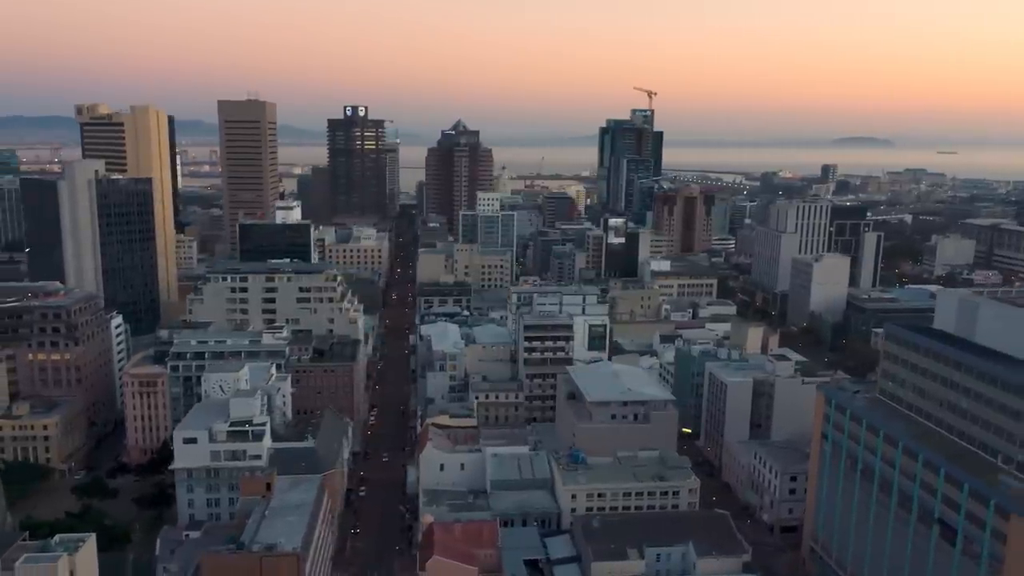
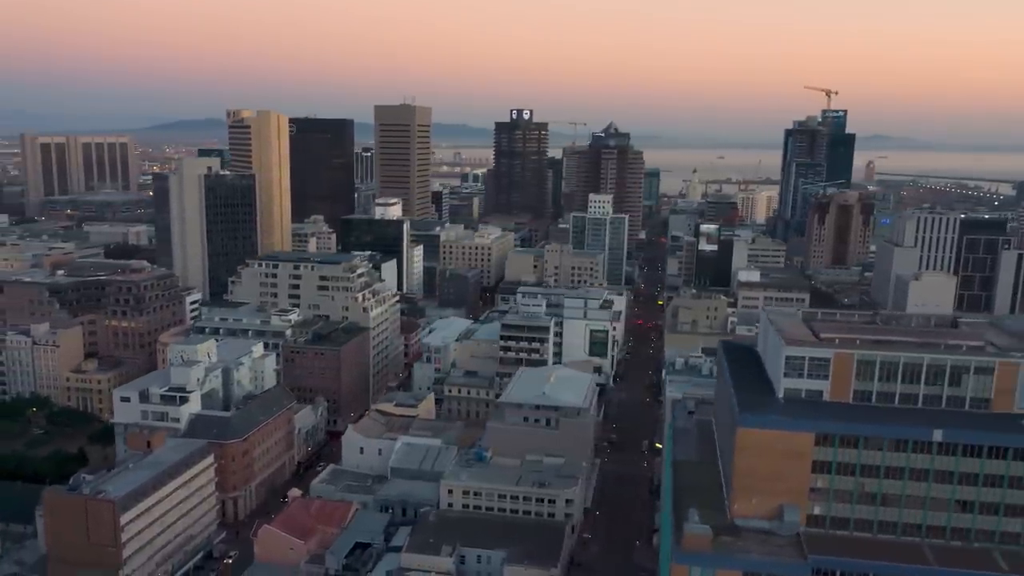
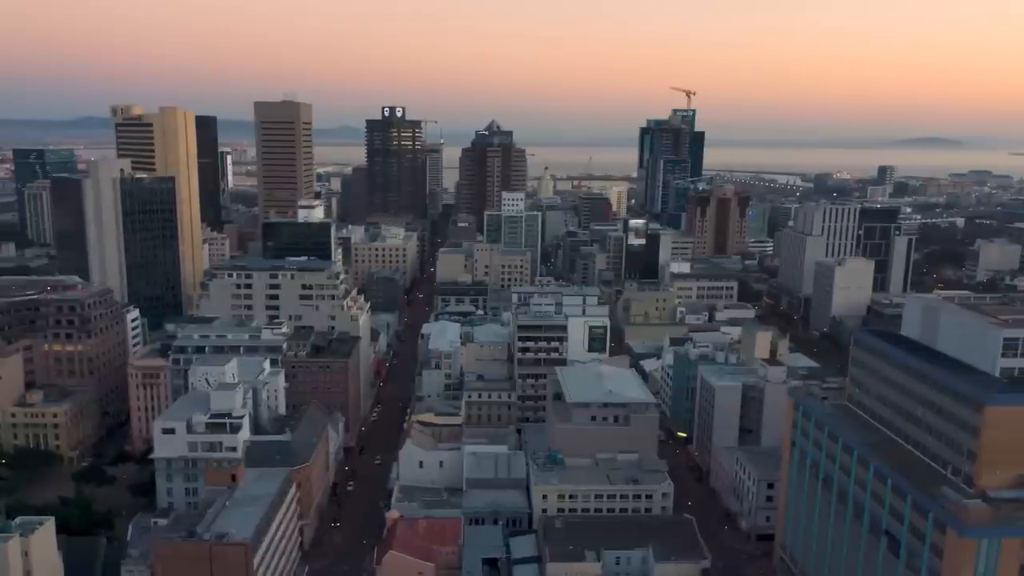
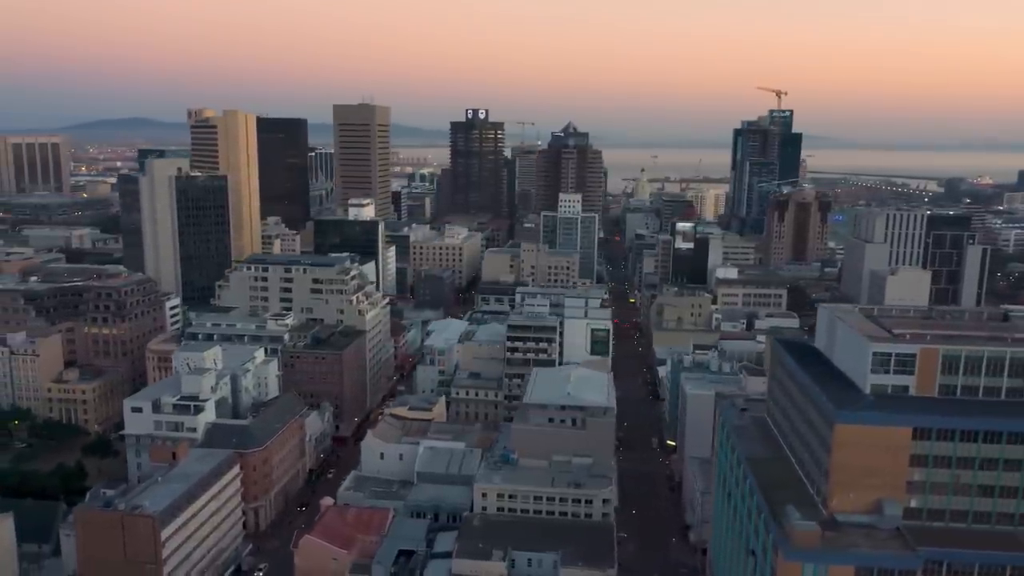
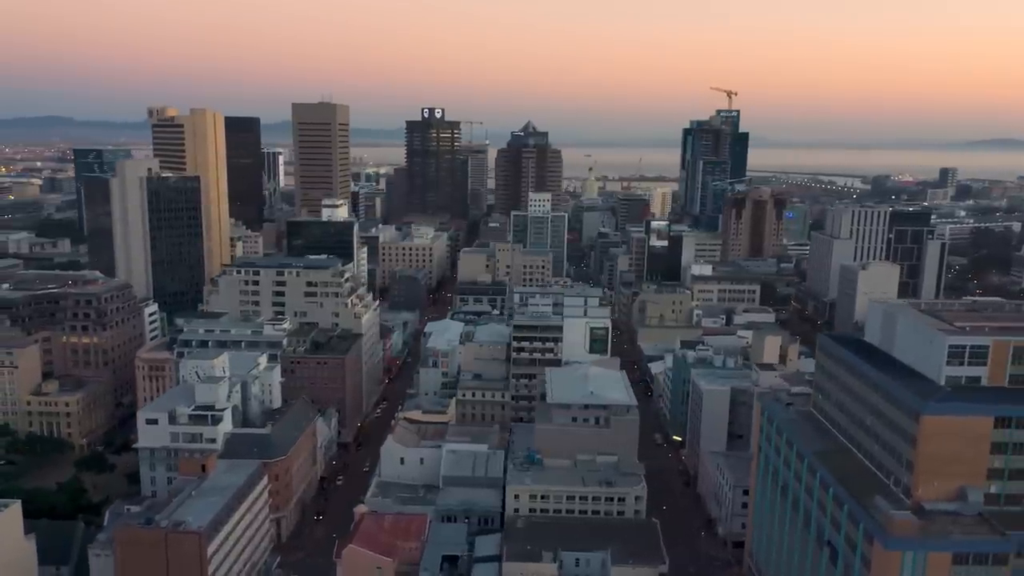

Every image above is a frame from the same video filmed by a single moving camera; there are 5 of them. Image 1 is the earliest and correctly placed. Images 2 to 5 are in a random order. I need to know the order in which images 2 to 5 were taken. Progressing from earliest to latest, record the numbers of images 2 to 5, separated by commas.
3, 5, 4, 2
